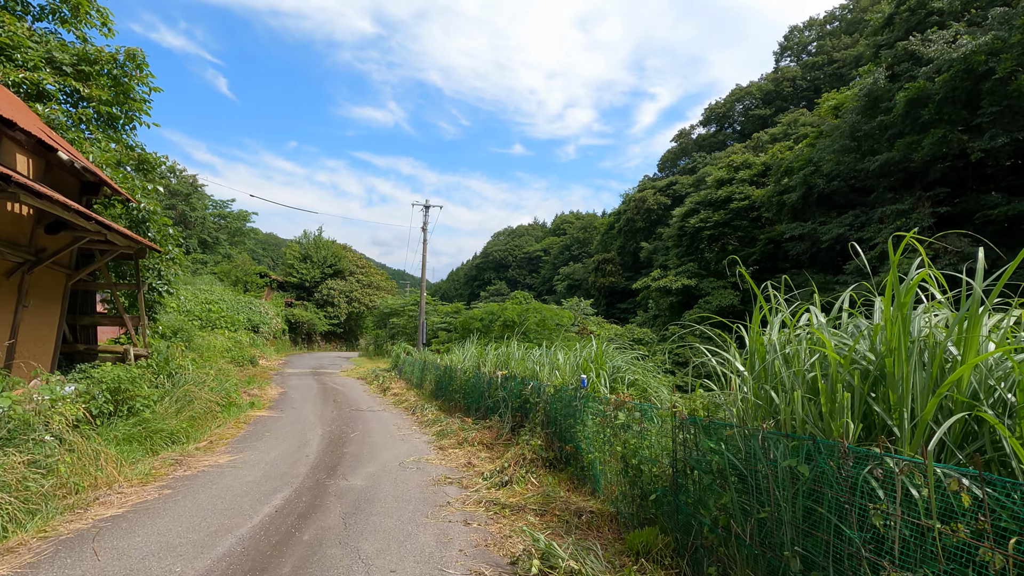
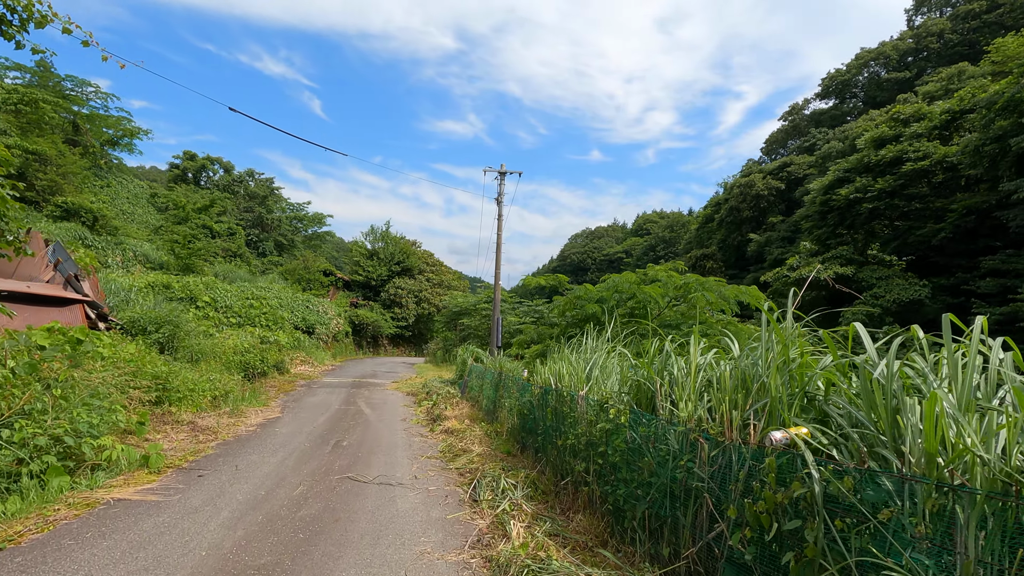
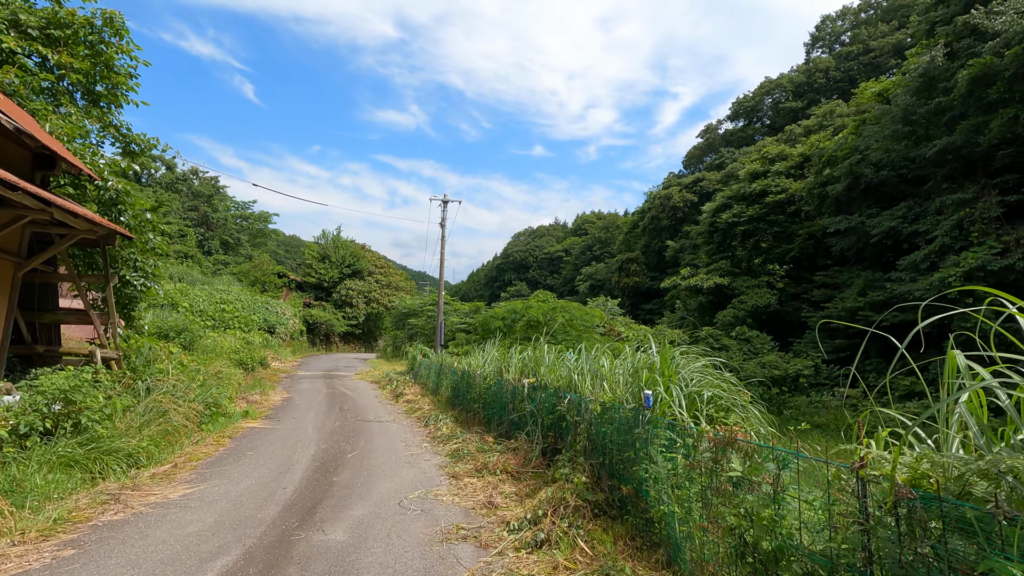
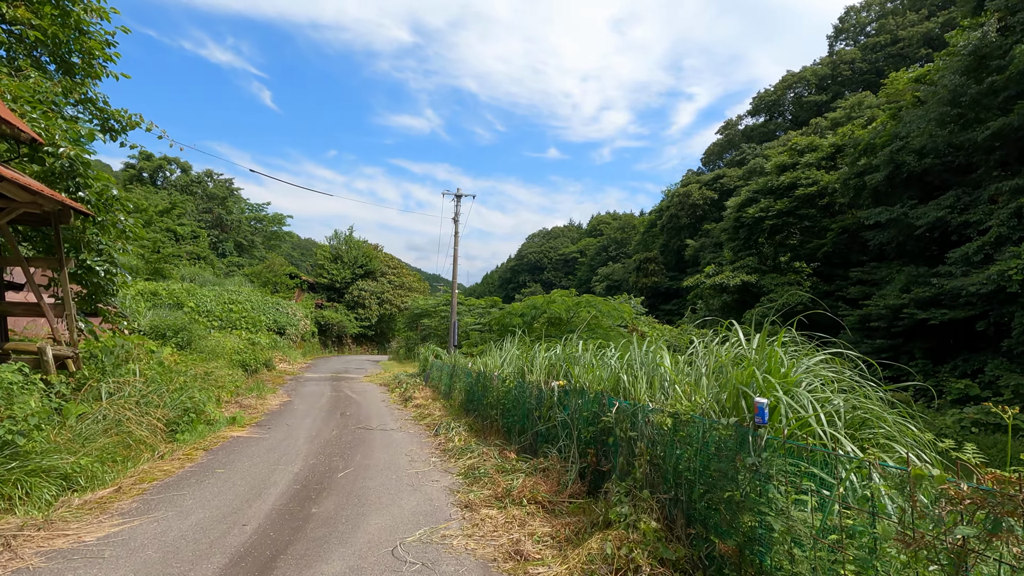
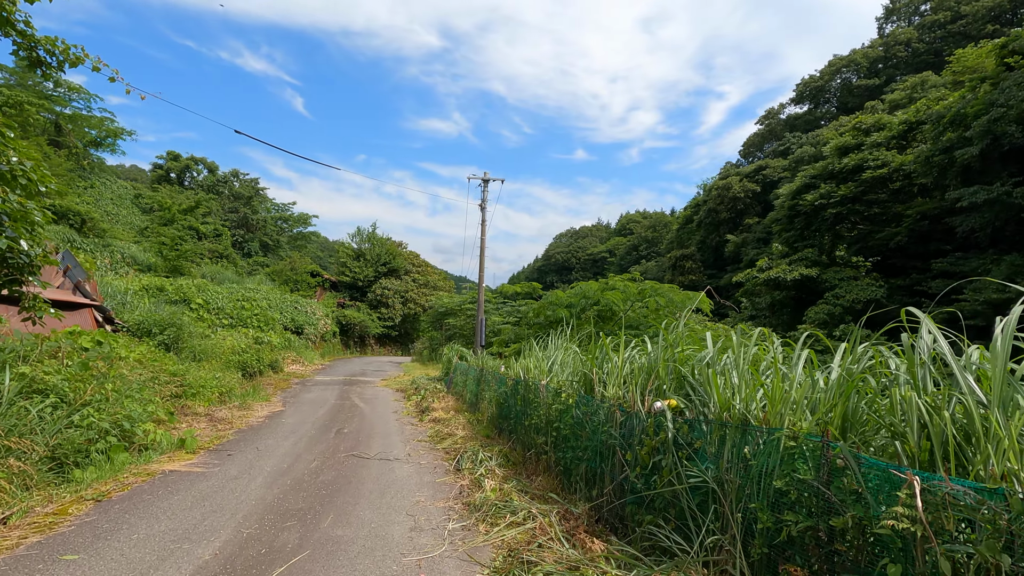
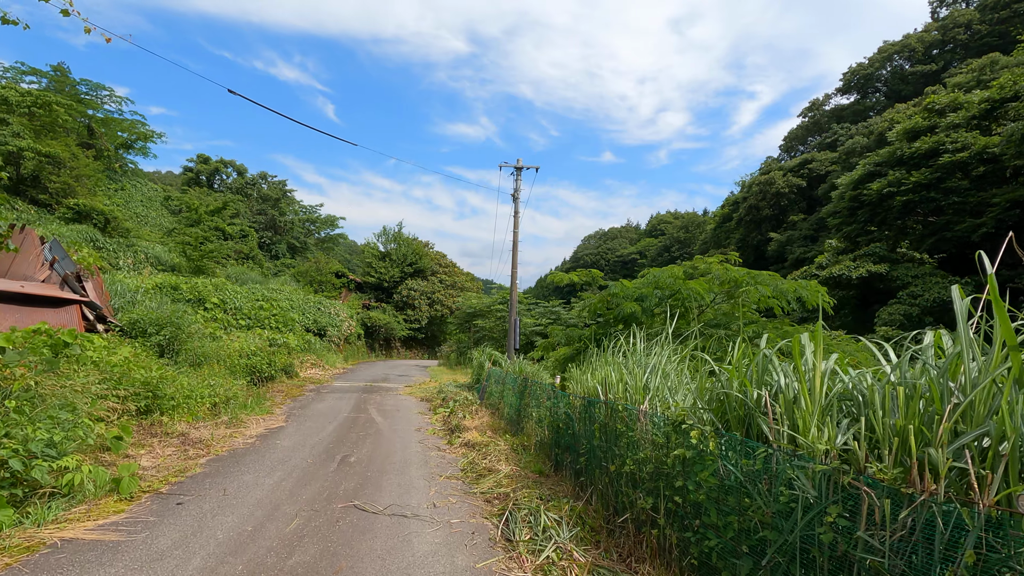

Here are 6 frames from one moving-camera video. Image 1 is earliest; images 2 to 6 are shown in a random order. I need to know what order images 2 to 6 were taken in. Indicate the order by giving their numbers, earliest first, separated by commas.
3, 4, 5, 2, 6
